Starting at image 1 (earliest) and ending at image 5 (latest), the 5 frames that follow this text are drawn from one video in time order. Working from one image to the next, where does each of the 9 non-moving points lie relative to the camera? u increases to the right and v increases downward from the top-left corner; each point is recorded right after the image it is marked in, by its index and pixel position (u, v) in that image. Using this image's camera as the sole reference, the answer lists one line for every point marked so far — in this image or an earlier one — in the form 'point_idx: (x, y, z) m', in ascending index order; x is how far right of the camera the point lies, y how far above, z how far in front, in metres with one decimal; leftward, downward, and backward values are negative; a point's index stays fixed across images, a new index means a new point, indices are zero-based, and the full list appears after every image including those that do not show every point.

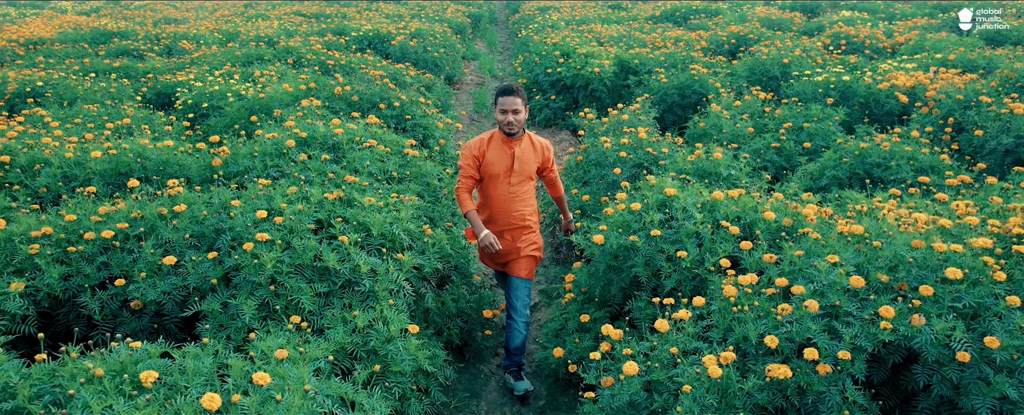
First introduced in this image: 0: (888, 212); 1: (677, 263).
0: (+3.3, 0.0, +2.9) m
1: (+1.5, -0.5, +2.9) m
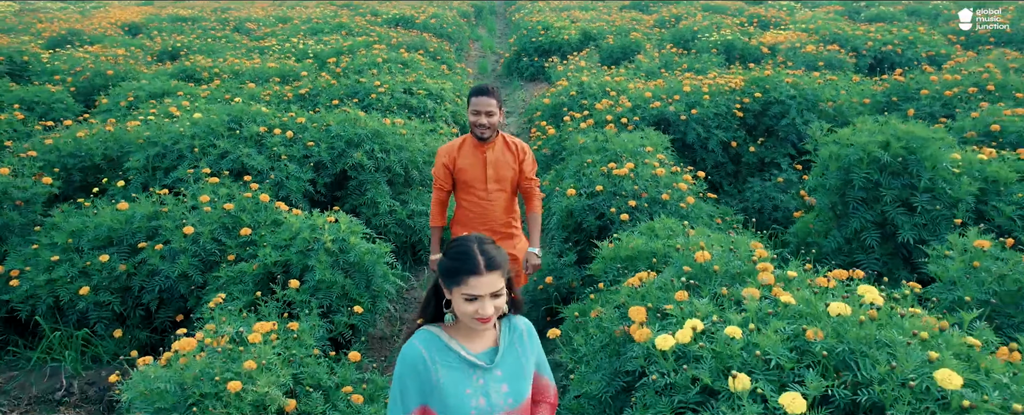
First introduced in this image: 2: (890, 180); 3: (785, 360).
0: (+3.1, +2.3, +6.0) m
1: (+1.3, +1.8, +6.0) m
2: (+4.2, +0.3, +3.7) m
3: (+1.3, -0.7, +1.7) m
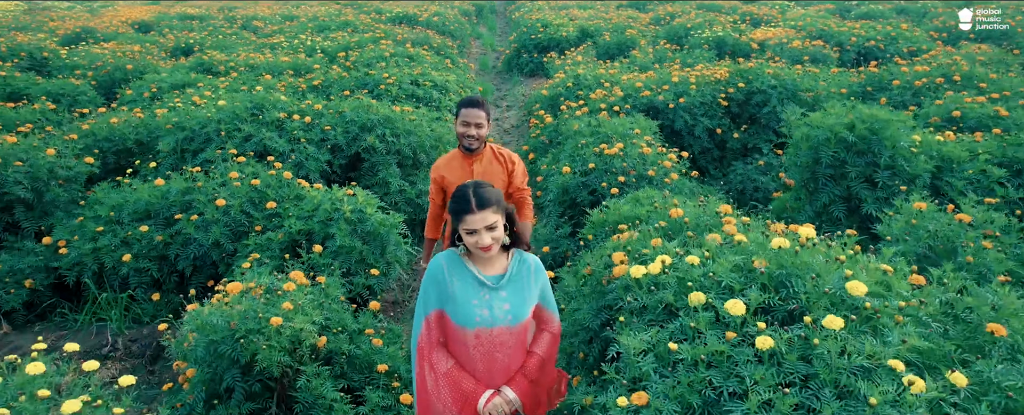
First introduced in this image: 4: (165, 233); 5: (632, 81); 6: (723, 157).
0: (+3.1, +2.6, +6.3) m
1: (+1.3, +2.1, +6.4) m
2: (+4.2, +0.6, +4.1) m
3: (+1.3, -0.4, +2.0) m
4: (-4.2, -0.3, +4.0) m
5: (+2.2, +2.3, +6.1) m
6: (+3.5, +0.9, +5.6) m
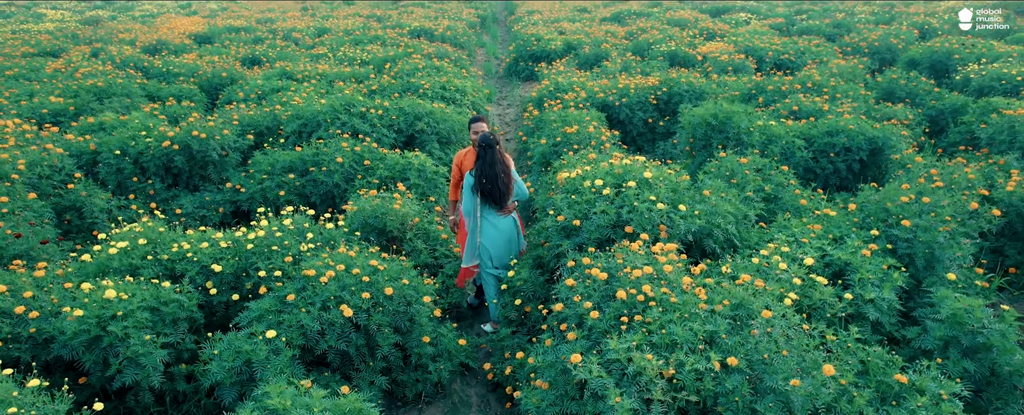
0: (+3.1, +3.5, +9.1) m
1: (+1.3, +3.0, +9.1) m
2: (+4.2, +1.5, +6.8) m
3: (+1.3, +0.5, +4.8) m
4: (-4.2, +0.6, +6.7) m
5: (+2.2, +3.2, +8.9) m
6: (+3.5, +1.7, +8.3) m
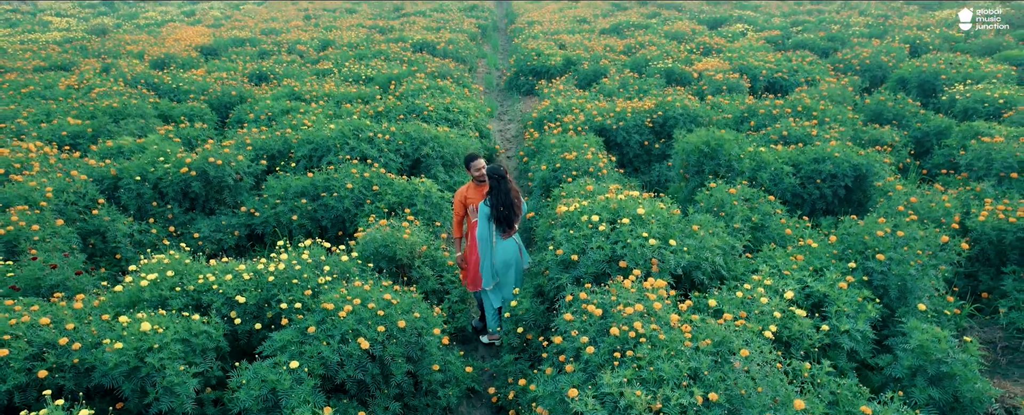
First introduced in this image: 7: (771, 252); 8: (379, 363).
0: (+3.1, +3.0, +9.4) m
1: (+1.3, +2.5, +9.4) m
2: (+4.2, +1.0, +7.2) m
3: (+1.4, 0.0, +5.1) m
4: (-4.2, +0.1, +7.1) m
5: (+2.2, +2.7, +9.2) m
6: (+3.5, +1.2, +8.6) m
7: (+4.1, -0.7, +5.3) m
8: (-1.7, -2.0, +4.3) m
